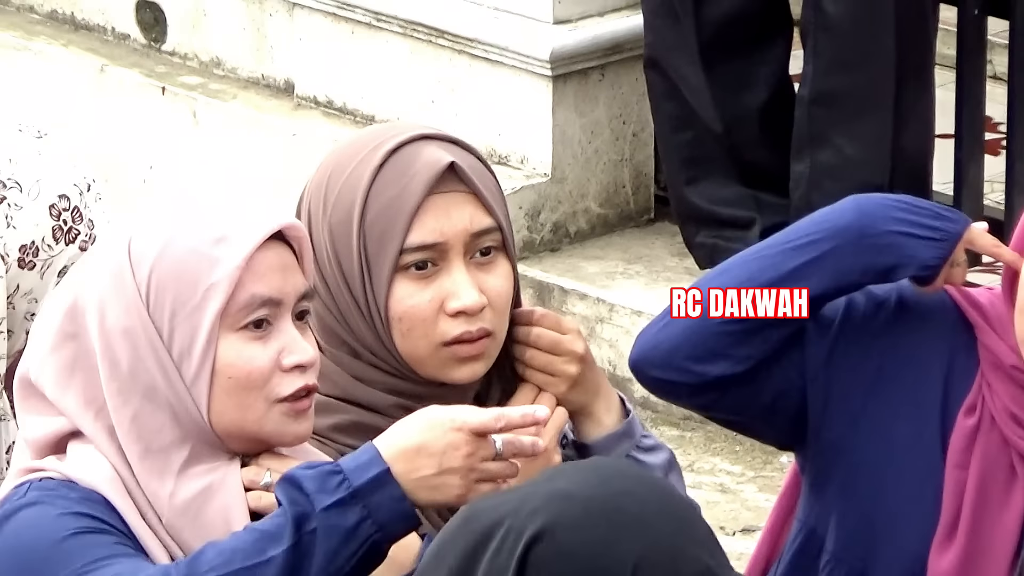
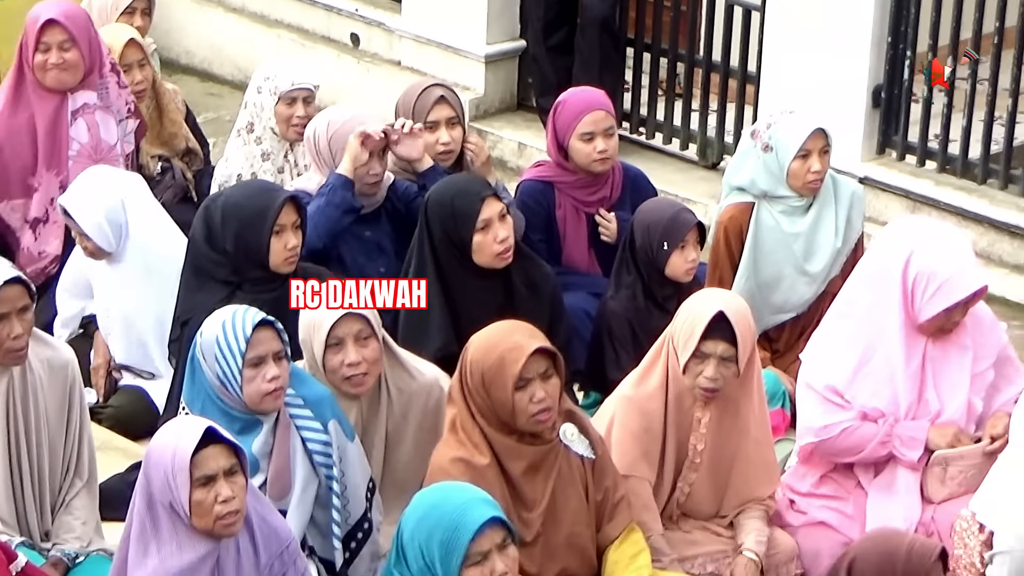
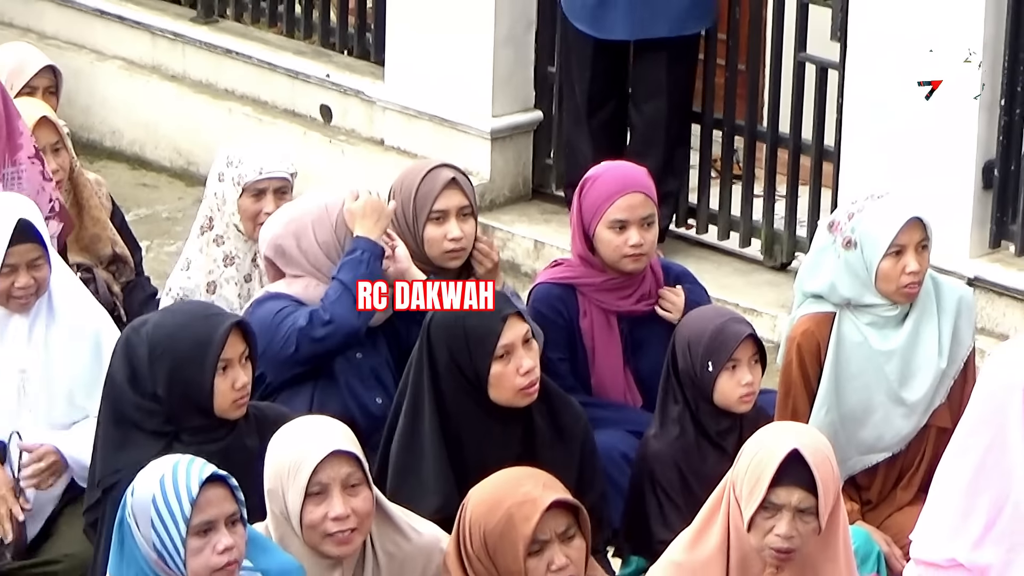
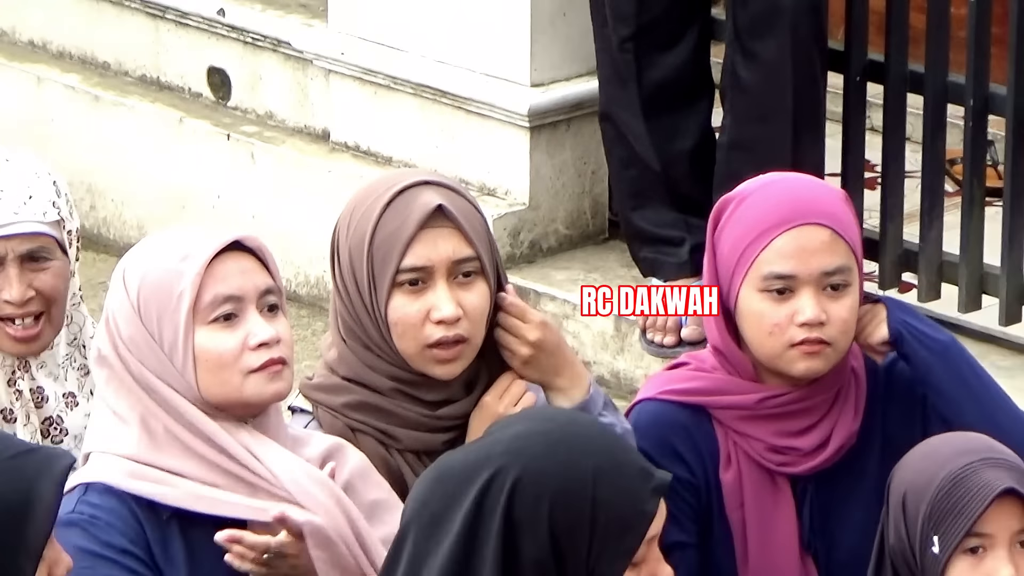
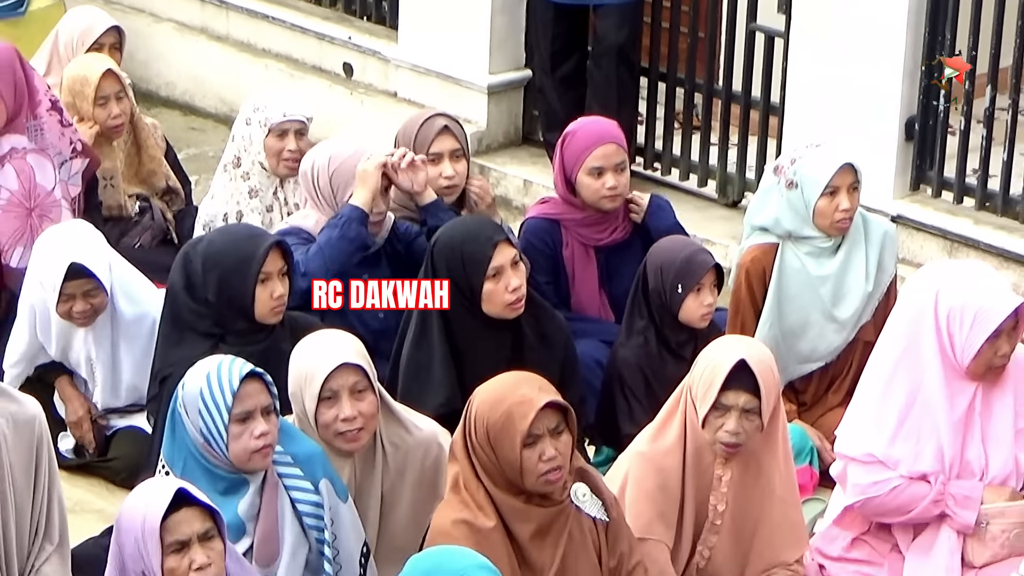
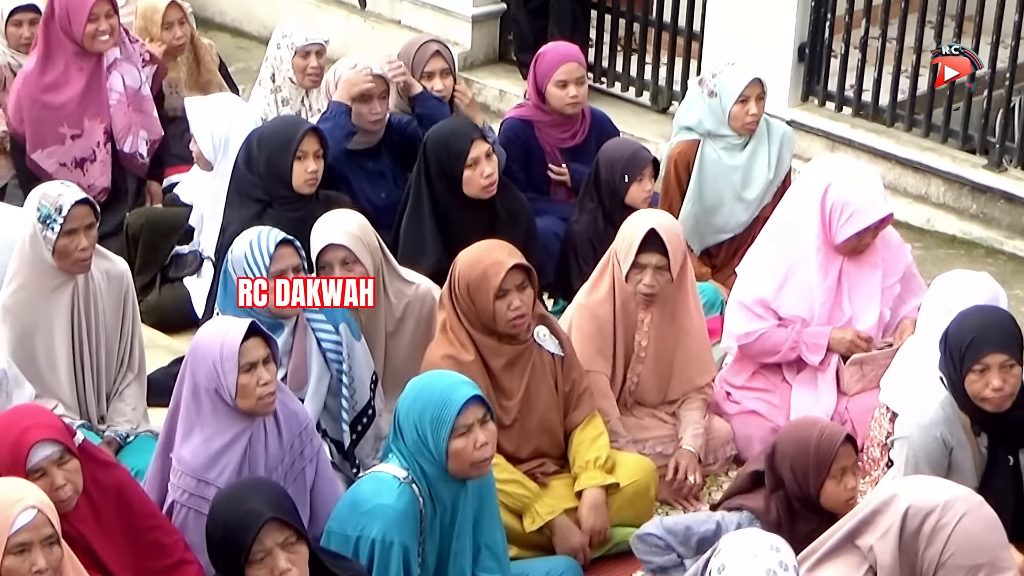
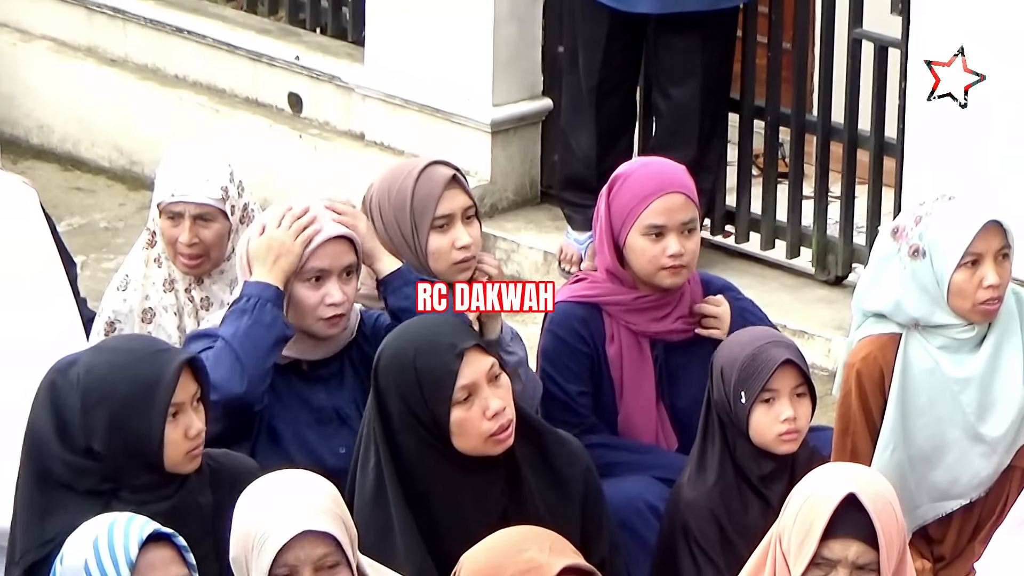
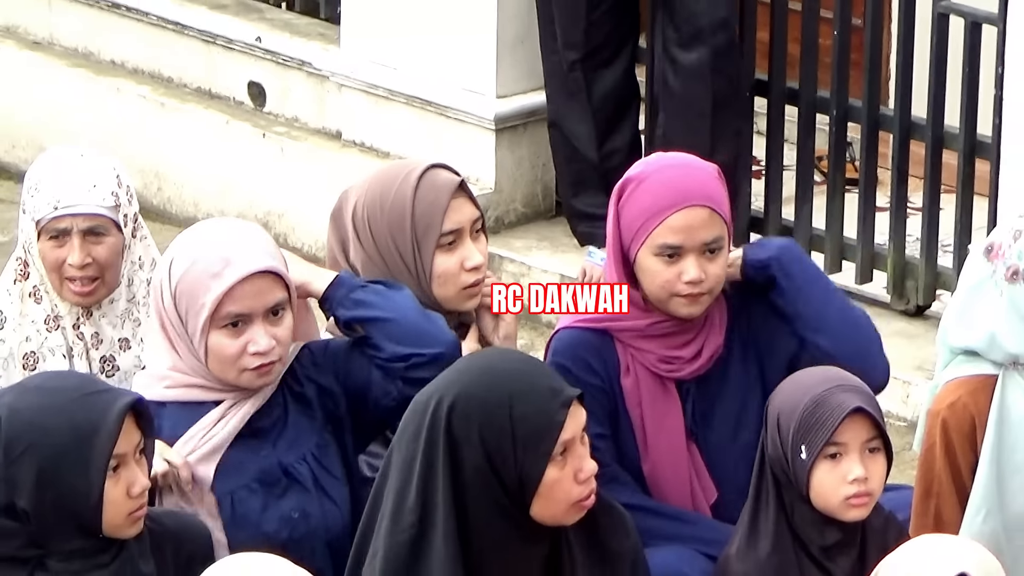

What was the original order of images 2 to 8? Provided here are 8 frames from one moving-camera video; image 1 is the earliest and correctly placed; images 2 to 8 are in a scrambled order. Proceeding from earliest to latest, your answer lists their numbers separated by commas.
4, 8, 7, 3, 5, 2, 6
